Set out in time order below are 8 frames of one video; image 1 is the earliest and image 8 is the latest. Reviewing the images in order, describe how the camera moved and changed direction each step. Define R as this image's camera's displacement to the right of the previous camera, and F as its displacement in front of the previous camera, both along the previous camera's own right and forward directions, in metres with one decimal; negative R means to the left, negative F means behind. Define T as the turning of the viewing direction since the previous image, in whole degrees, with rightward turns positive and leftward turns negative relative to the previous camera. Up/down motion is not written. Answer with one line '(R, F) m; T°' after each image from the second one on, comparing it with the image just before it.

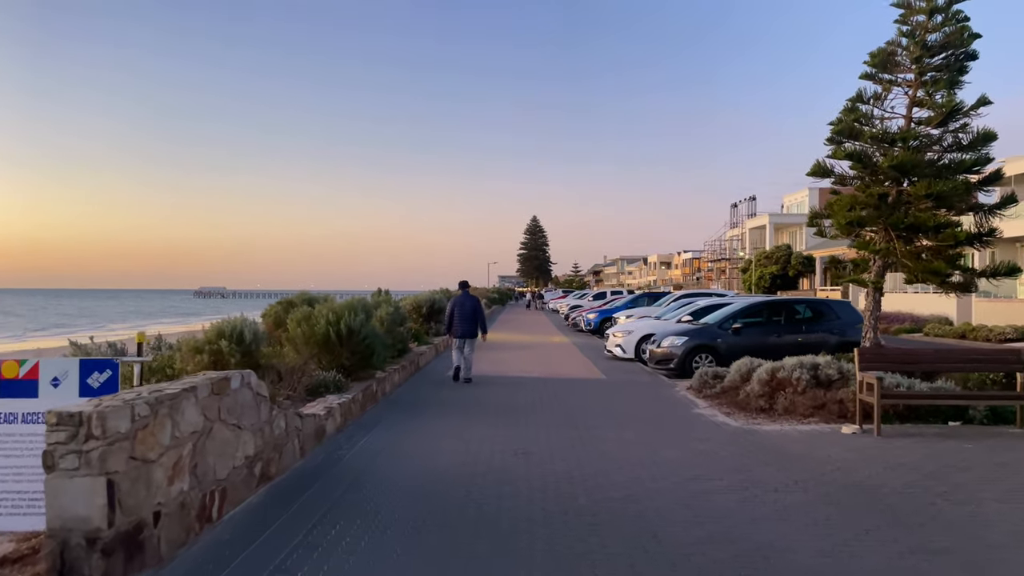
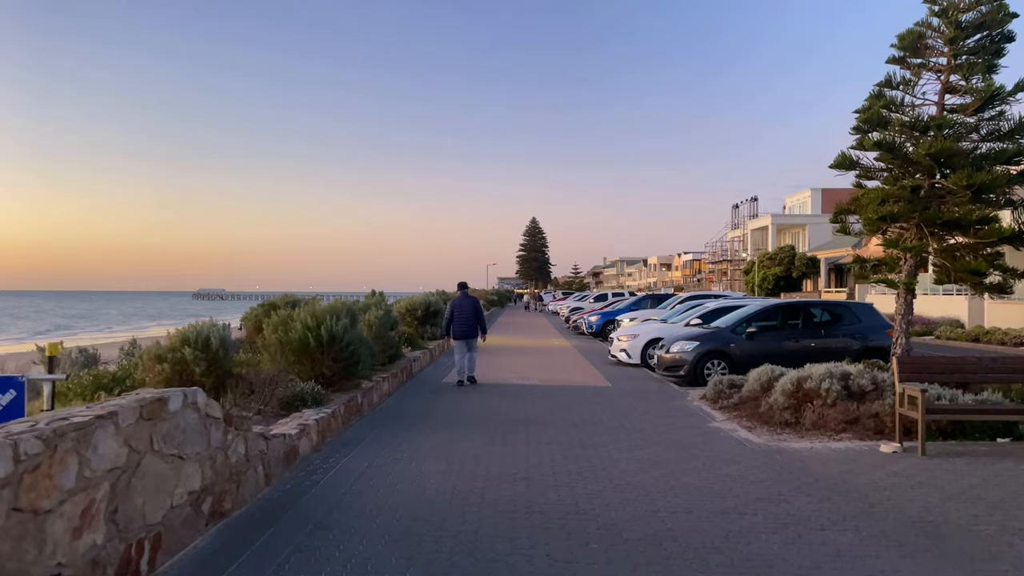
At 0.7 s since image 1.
(0.0, +1.0) m; 0°
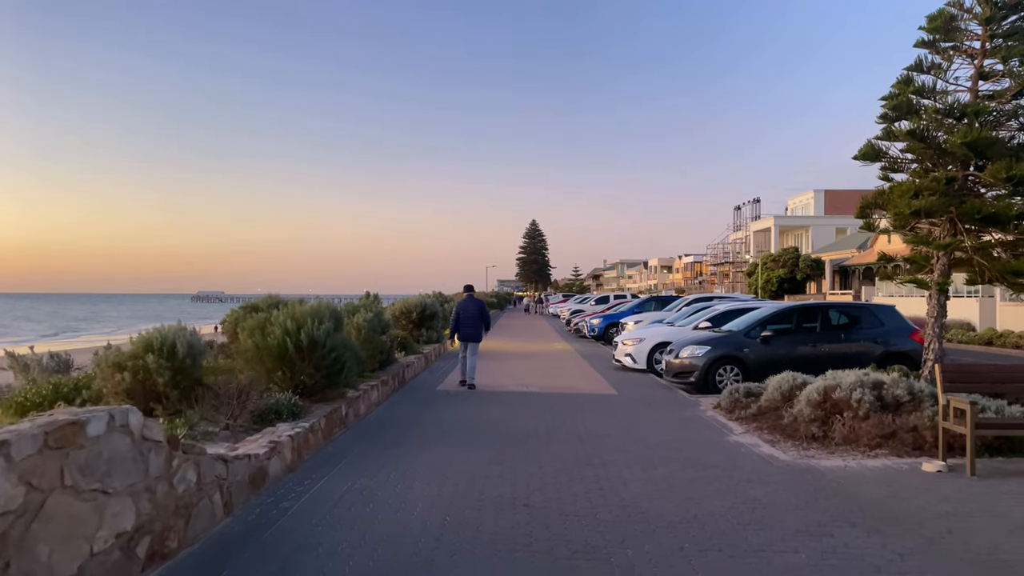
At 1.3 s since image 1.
(0.0, +0.9) m; 0°
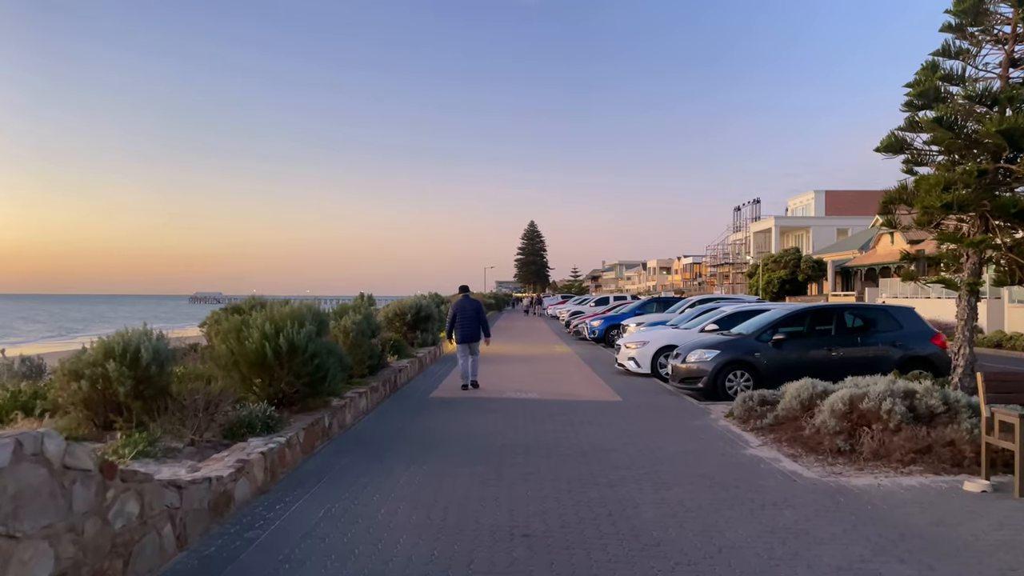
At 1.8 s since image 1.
(0.0, +0.7) m; 0°
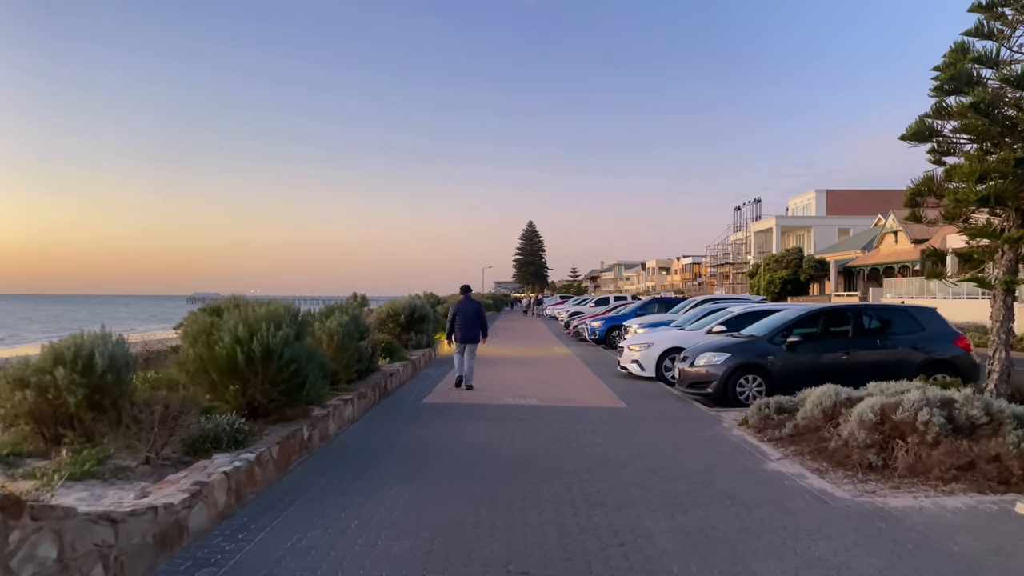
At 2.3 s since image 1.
(0.0, +0.7) m; 0°
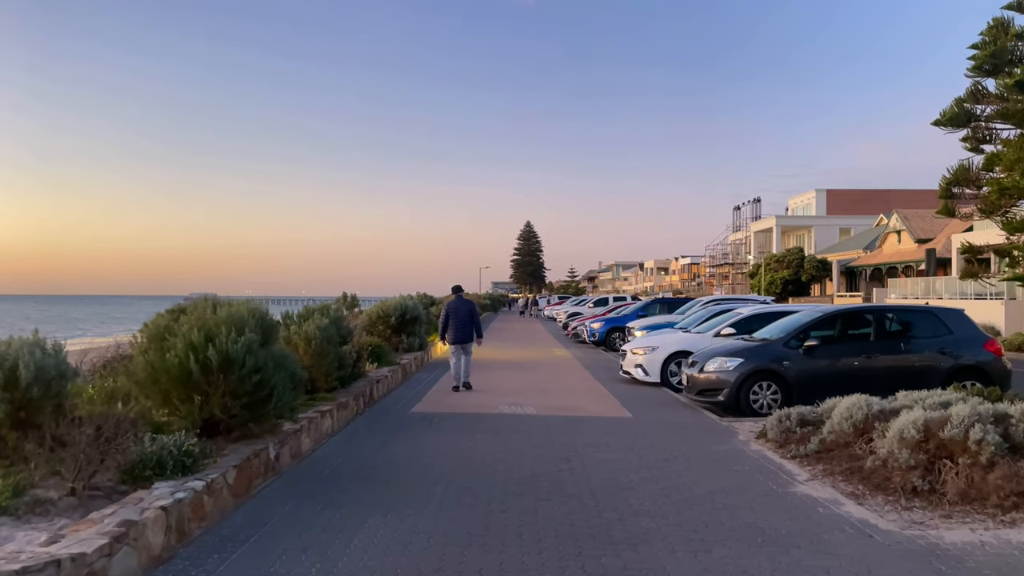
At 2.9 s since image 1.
(0.0, +0.9) m; 0°
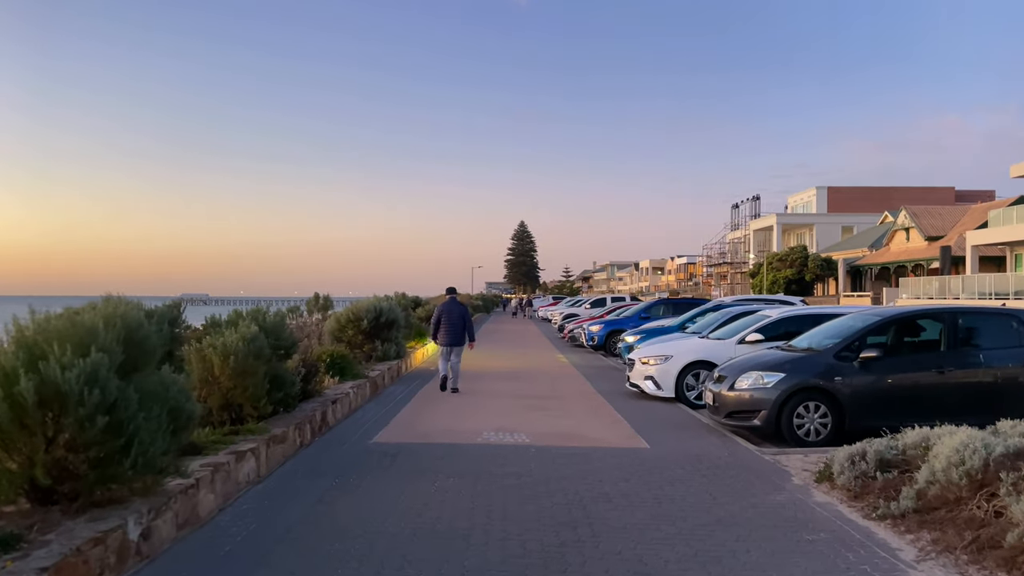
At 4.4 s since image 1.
(+0.1, +2.1) m; 0°
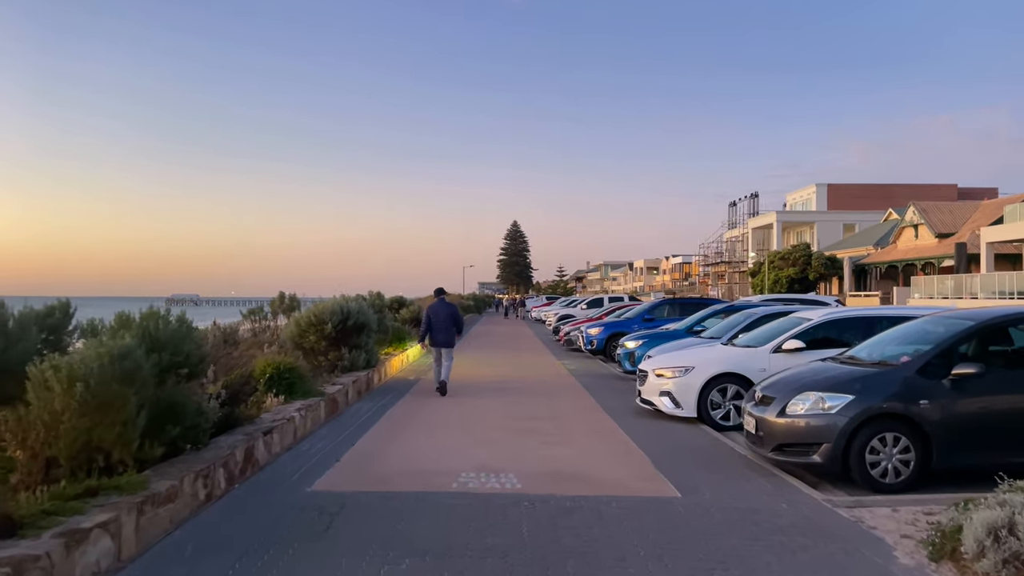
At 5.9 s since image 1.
(+0.1, +2.1) m; 0°
